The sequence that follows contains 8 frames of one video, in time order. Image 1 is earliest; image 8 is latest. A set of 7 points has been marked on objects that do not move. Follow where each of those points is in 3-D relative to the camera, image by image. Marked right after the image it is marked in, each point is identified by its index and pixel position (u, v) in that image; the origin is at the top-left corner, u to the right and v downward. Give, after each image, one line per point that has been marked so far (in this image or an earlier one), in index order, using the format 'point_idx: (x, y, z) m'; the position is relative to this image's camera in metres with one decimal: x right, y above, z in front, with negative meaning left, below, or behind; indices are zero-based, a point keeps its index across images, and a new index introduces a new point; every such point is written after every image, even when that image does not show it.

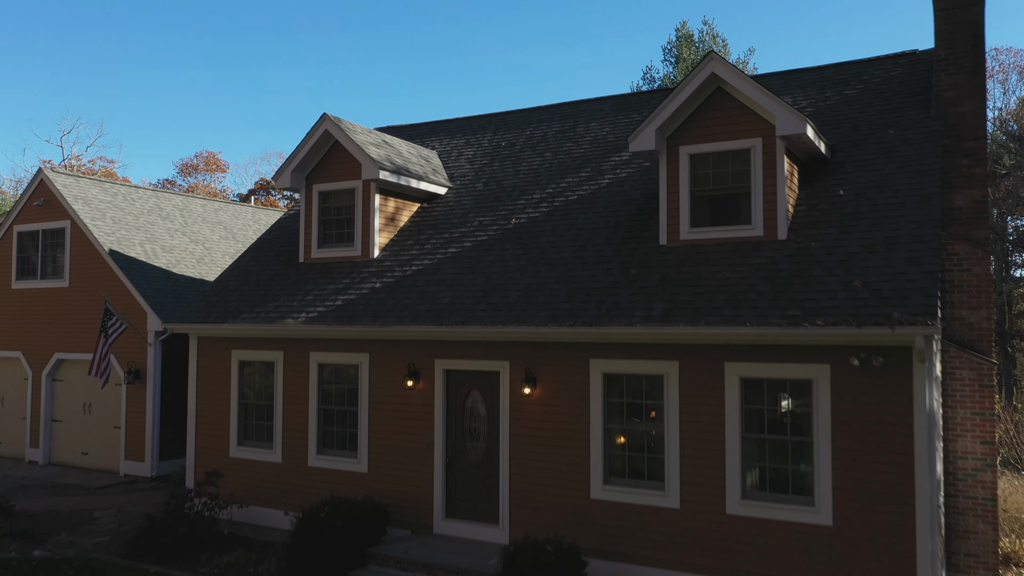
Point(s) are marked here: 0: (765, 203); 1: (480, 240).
0: (+2.4, +0.8, +9.7) m
1: (-0.4, +0.6, +12.0) m
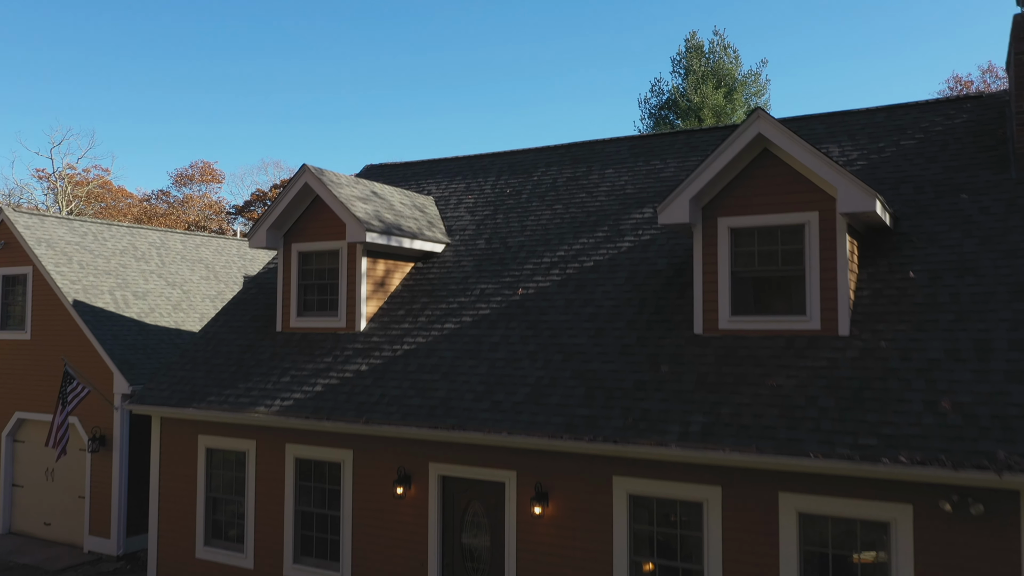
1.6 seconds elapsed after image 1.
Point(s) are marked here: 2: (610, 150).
0: (+2.5, 0.0, +8.1) m
1: (-0.3, -0.3, +10.4) m
2: (+1.3, +1.8, +13.1) m
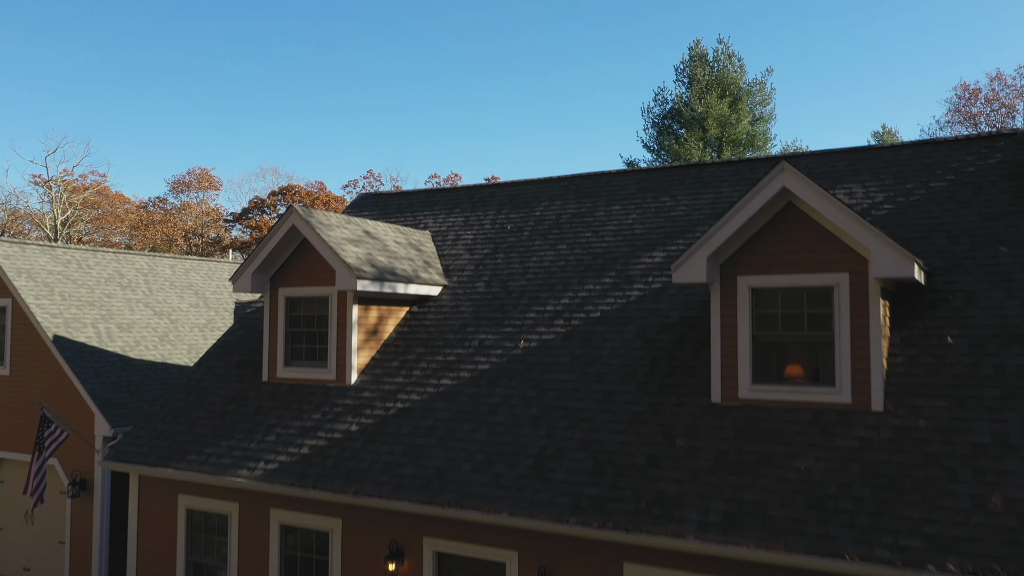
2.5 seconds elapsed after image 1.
0: (+2.5, -0.5, +7.4) m
1: (-0.3, -0.8, +9.7) m
2: (+1.3, +1.3, +12.4) m
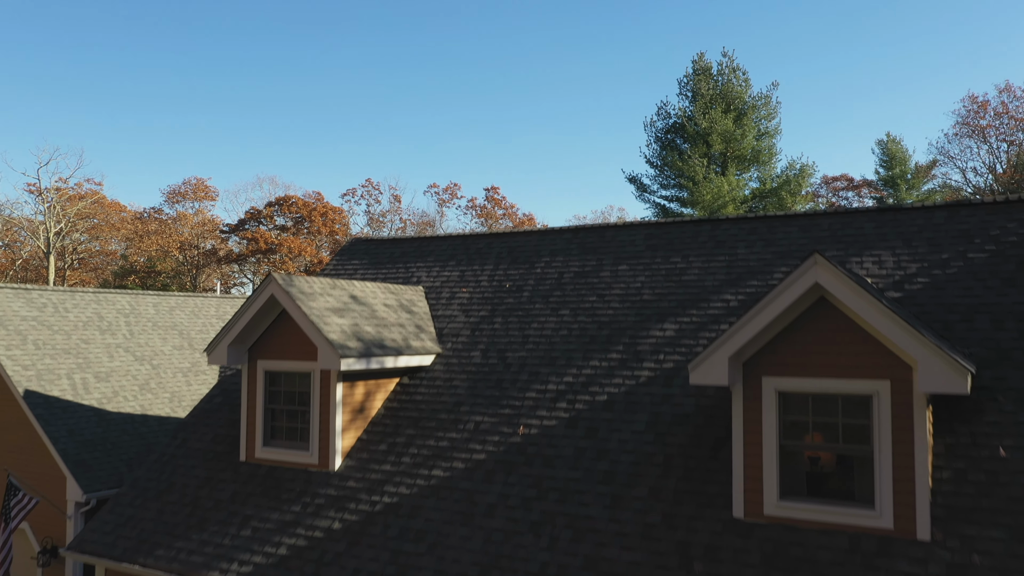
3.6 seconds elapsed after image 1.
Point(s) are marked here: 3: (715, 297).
0: (+2.5, -1.2, +6.5) m
1: (-0.3, -1.5, +8.8) m
2: (+1.3, +0.5, +11.5) m
3: (+2.0, -0.1, +9.8) m
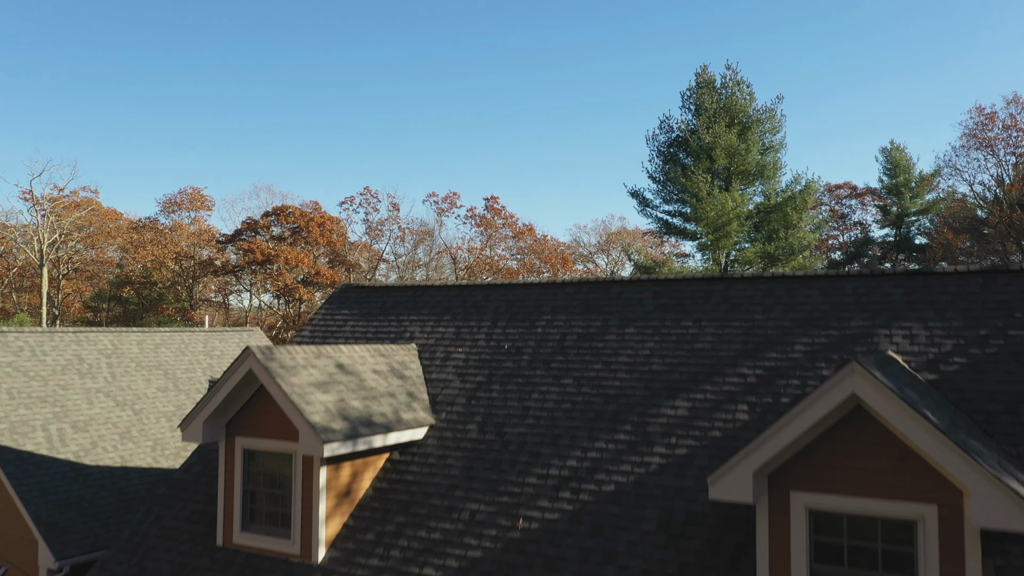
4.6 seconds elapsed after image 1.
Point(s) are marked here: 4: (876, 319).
0: (+2.5, -1.9, +5.7) m
1: (-0.3, -2.1, +8.1) m
2: (+1.2, -0.1, +10.8) m
3: (+1.9, -0.7, +9.0) m
4: (+3.2, -0.3, +8.9) m
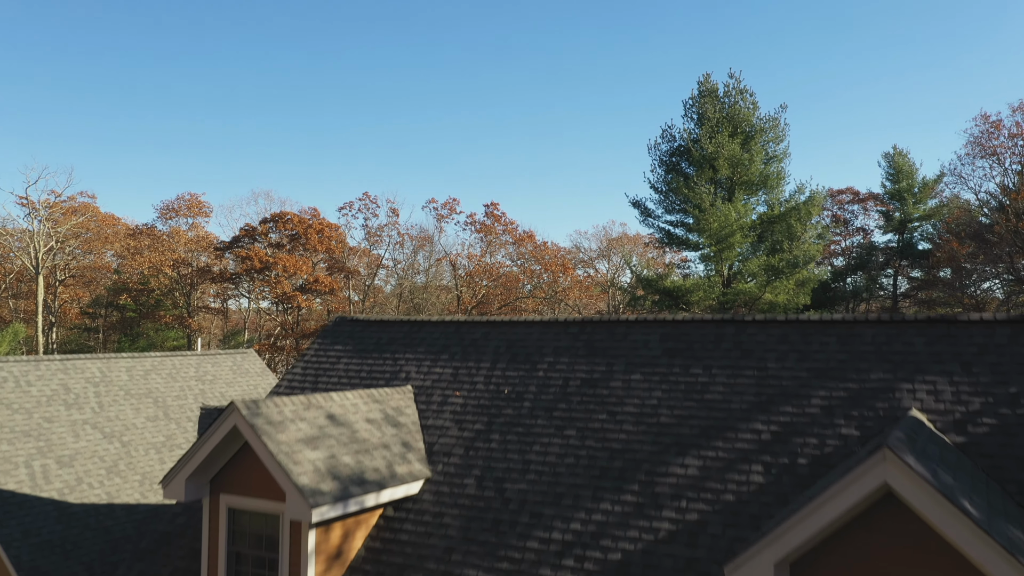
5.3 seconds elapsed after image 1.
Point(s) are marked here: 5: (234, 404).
0: (+2.5, -2.3, +5.2) m
1: (-0.3, -2.5, +7.6) m
2: (+1.2, -0.5, +10.3) m
3: (+1.9, -1.2, +8.5) m
4: (+3.2, -0.7, +8.4) m
5: (-2.3, -1.0, +8.3) m
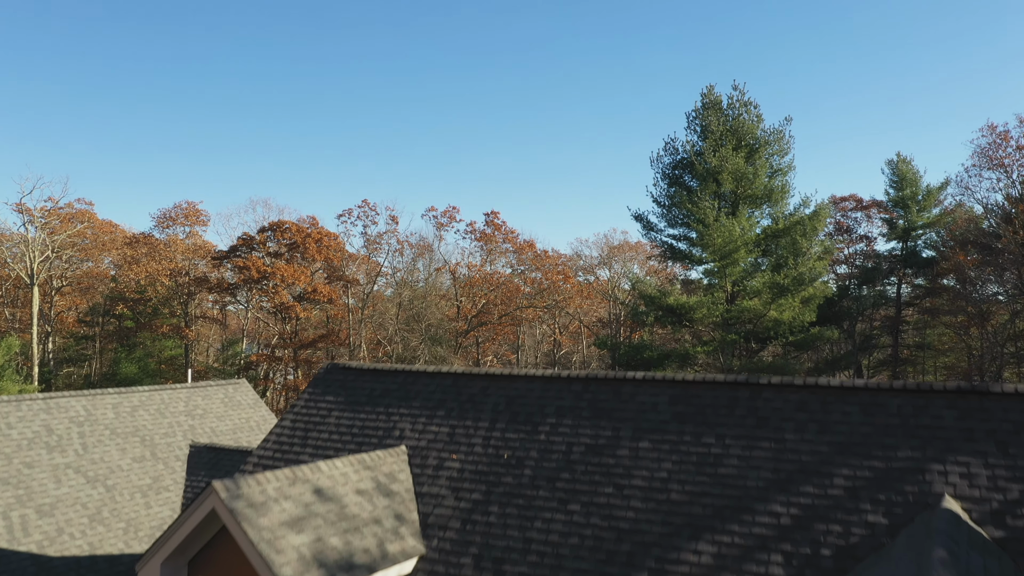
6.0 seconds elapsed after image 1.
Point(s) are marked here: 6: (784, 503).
0: (+2.5, -2.9, +4.6) m
1: (-0.3, -3.1, +7.0) m
2: (+1.2, -1.1, +9.7) m
3: (+1.9, -1.7, +7.9) m
4: (+3.2, -1.3, +7.8) m
5: (-2.3, -1.5, +7.7) m
6: (+2.1, -1.7, +7.9) m
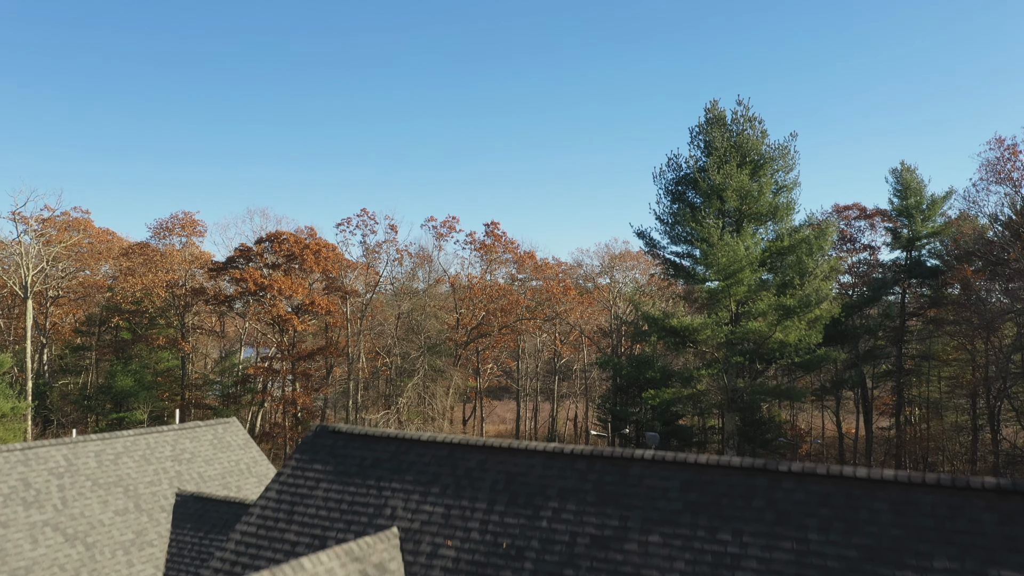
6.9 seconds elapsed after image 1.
0: (+2.4, -3.5, +4.0) m
1: (-0.3, -3.8, +6.3) m
2: (+1.2, -1.7, +9.0) m
3: (+1.9, -2.4, +7.2) m
4: (+3.2, -1.9, +7.1) m
5: (-2.3, -2.2, +7.0) m
6: (+2.1, -2.3, +7.2) m
